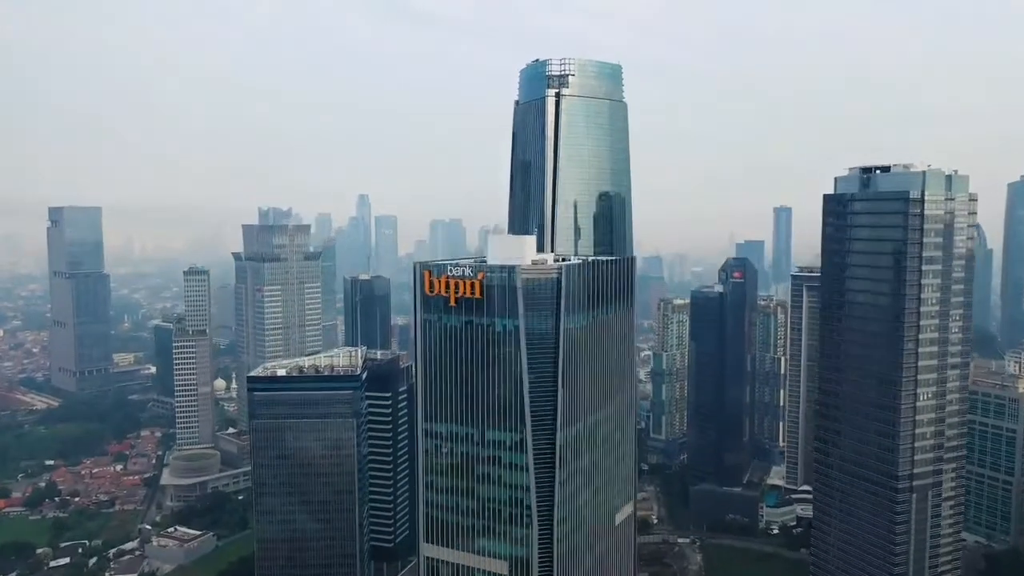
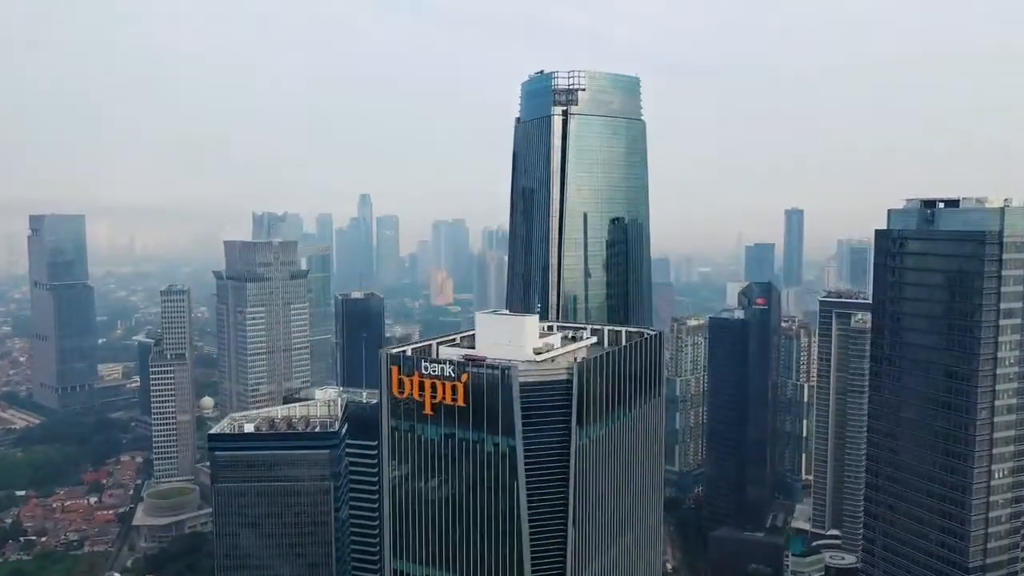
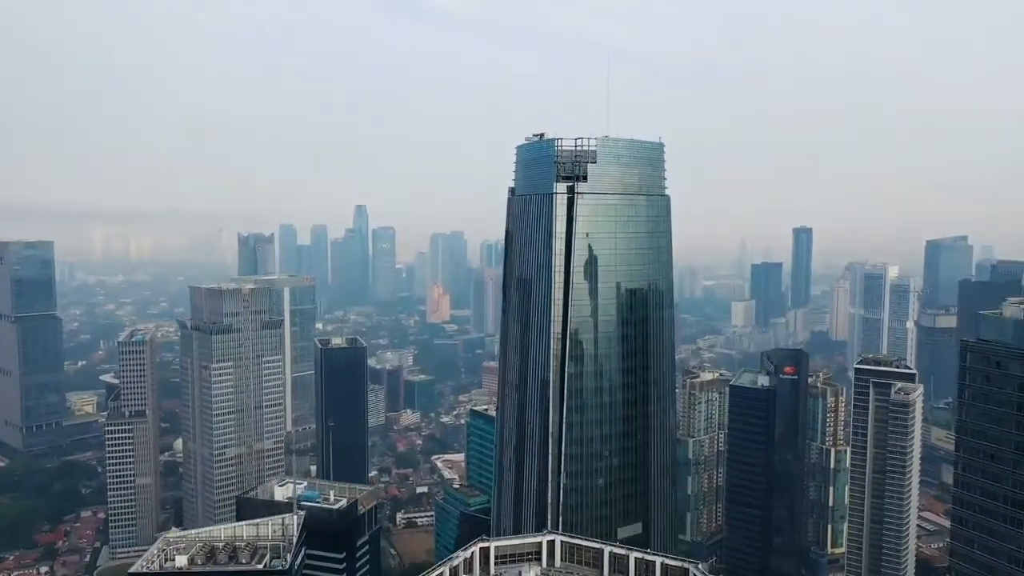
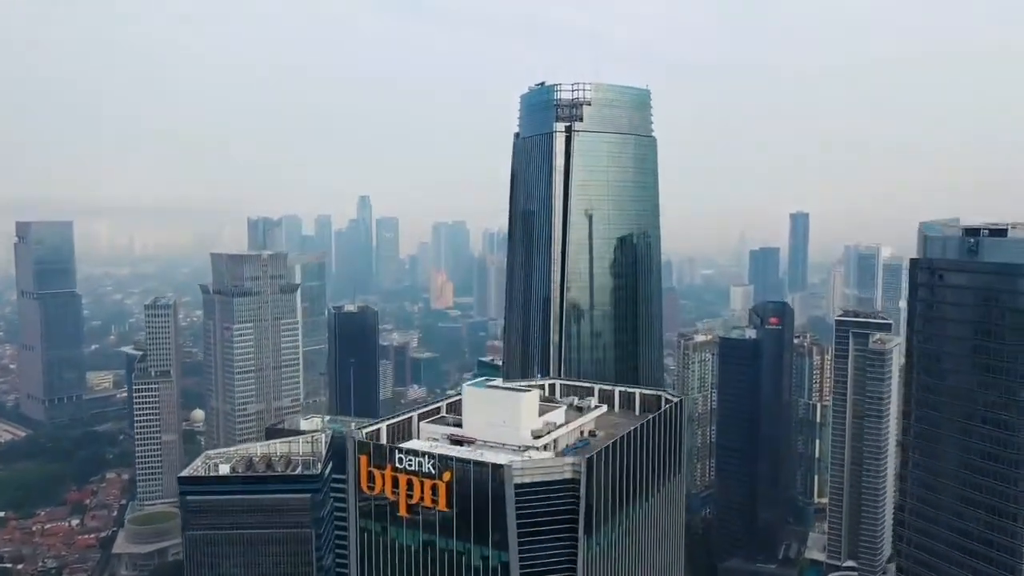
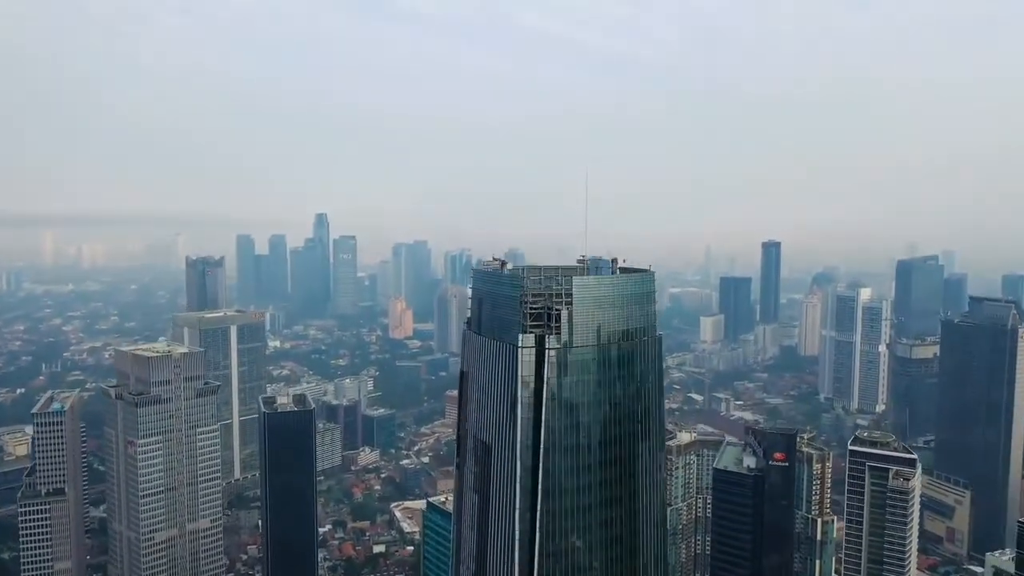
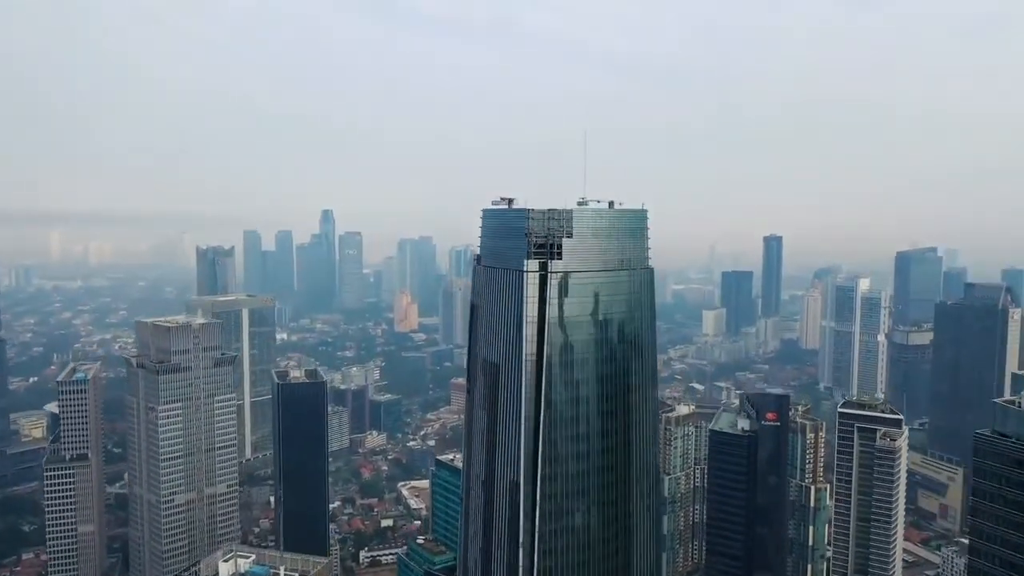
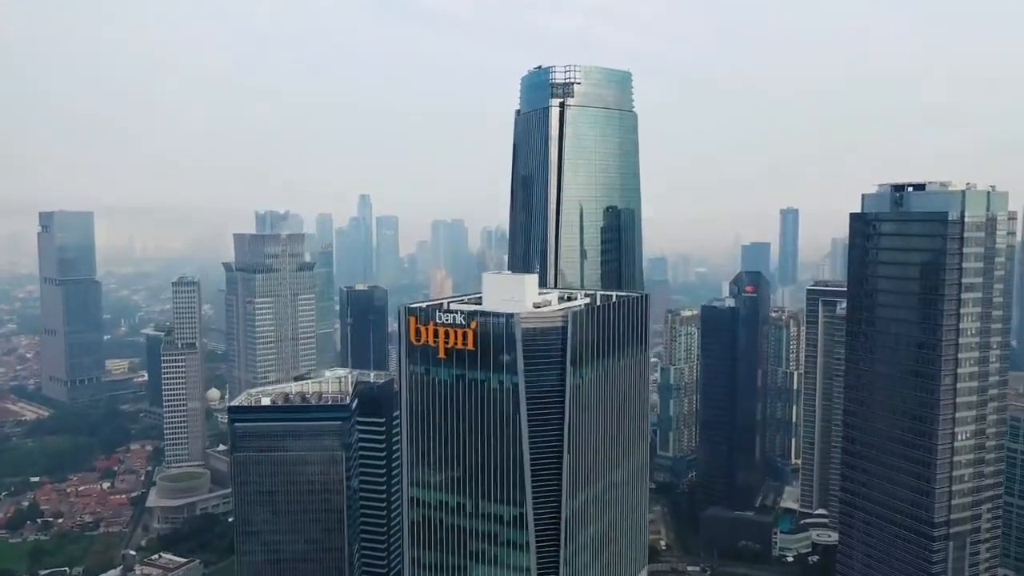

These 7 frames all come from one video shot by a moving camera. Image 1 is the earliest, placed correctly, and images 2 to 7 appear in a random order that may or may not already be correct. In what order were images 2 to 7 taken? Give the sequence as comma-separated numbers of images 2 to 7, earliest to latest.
7, 2, 4, 3, 6, 5
